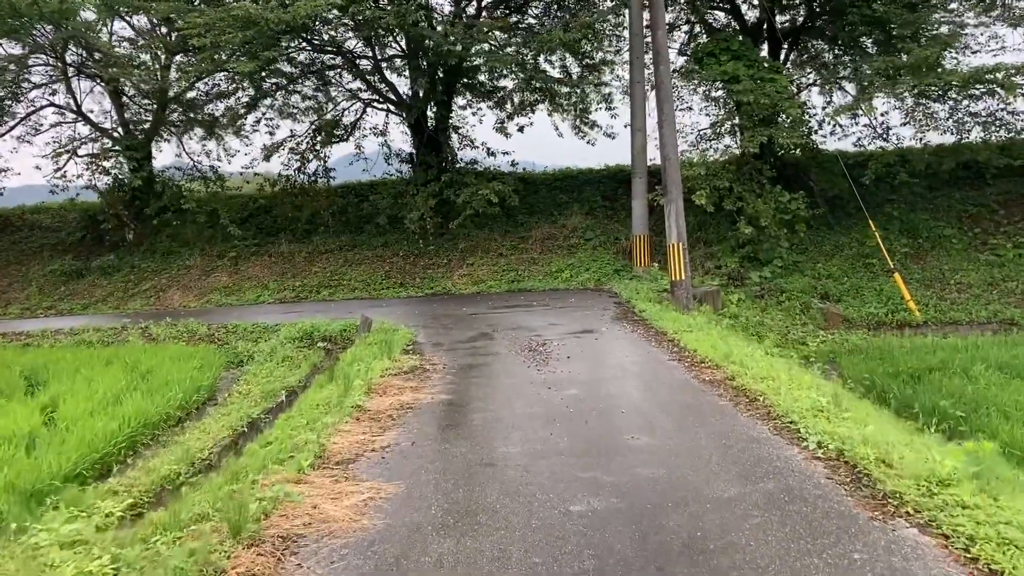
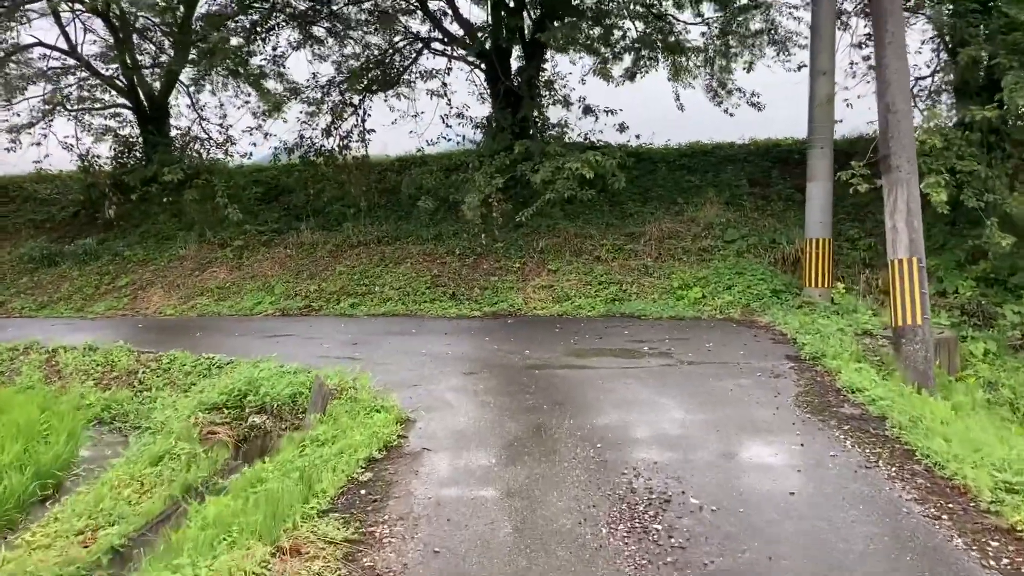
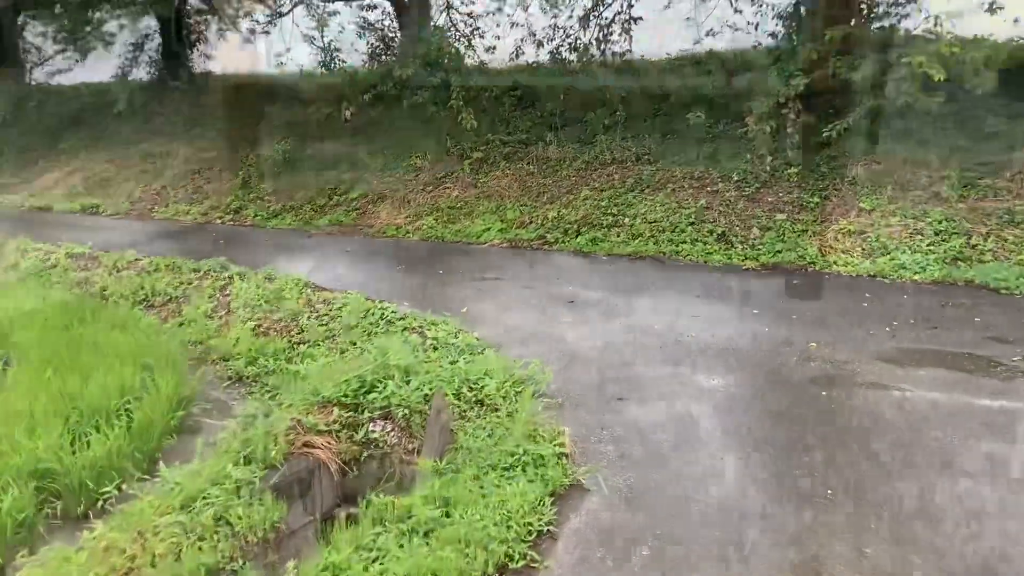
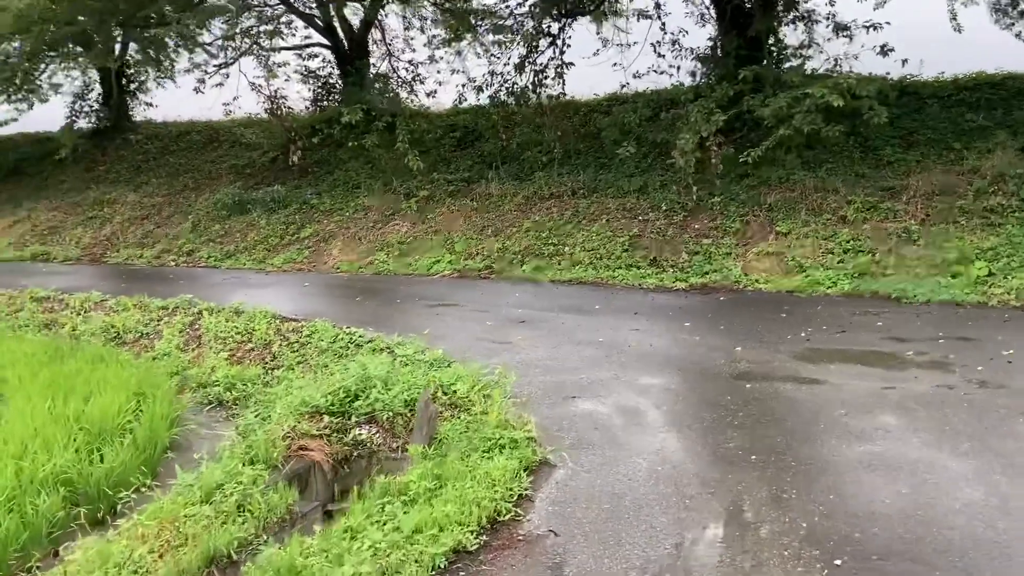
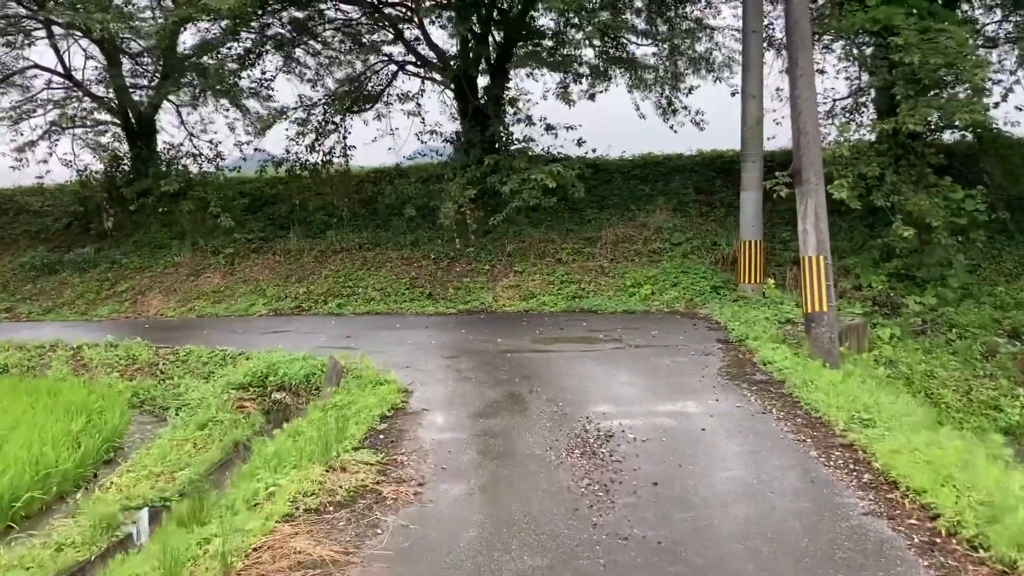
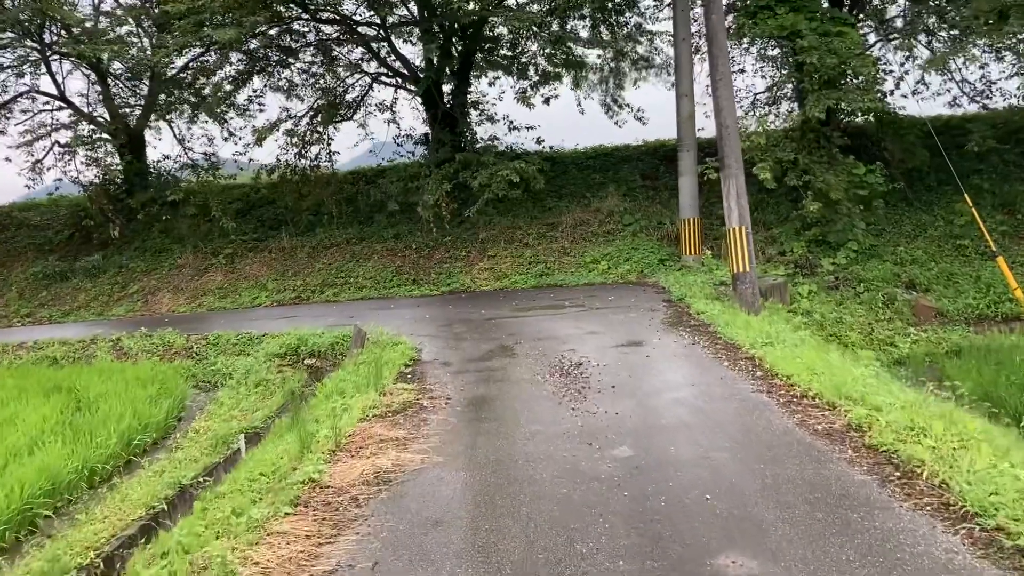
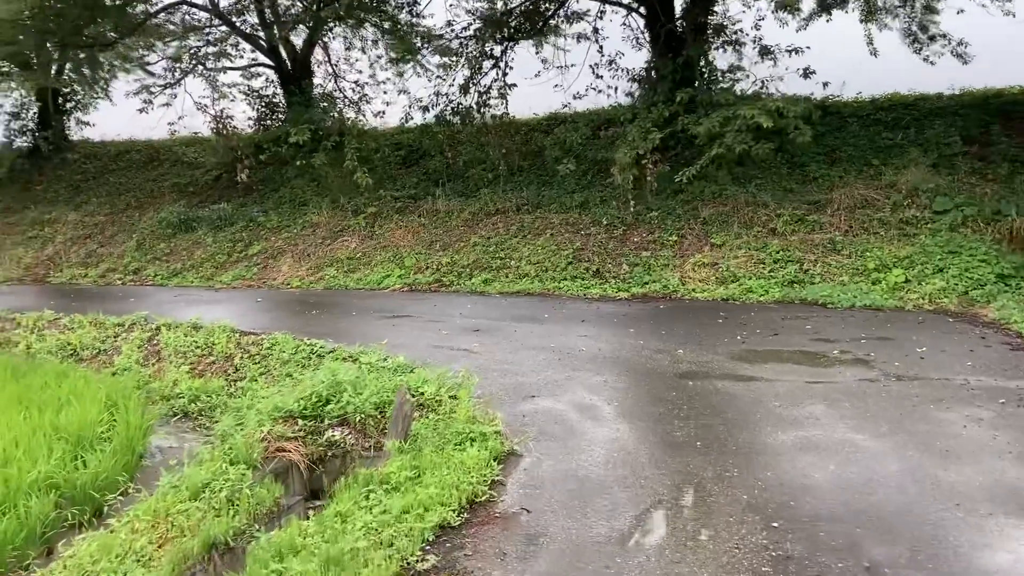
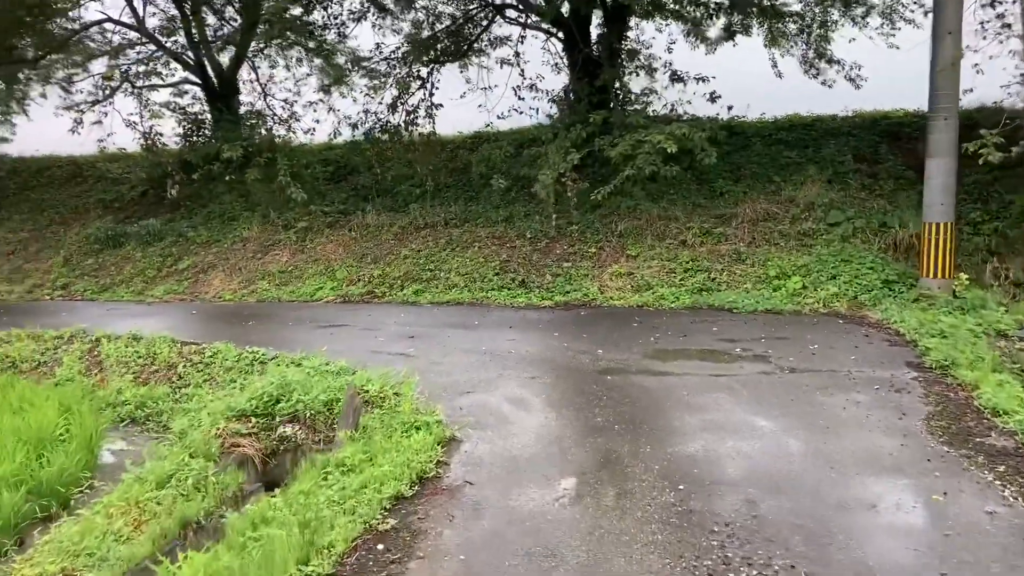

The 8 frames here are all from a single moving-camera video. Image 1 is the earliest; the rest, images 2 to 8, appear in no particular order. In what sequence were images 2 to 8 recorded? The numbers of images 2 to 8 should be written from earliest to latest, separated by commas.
6, 5, 2, 8, 7, 4, 3
